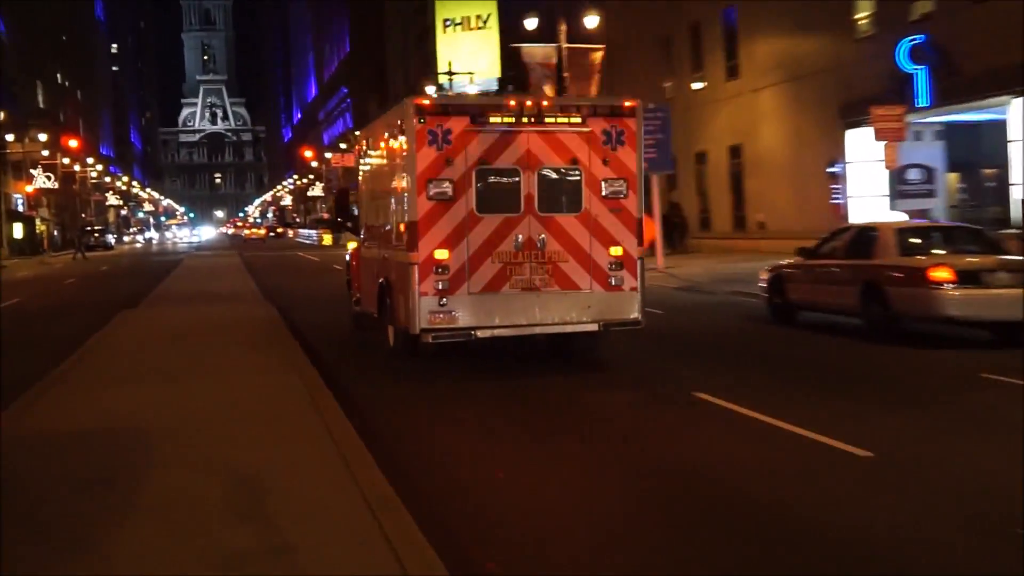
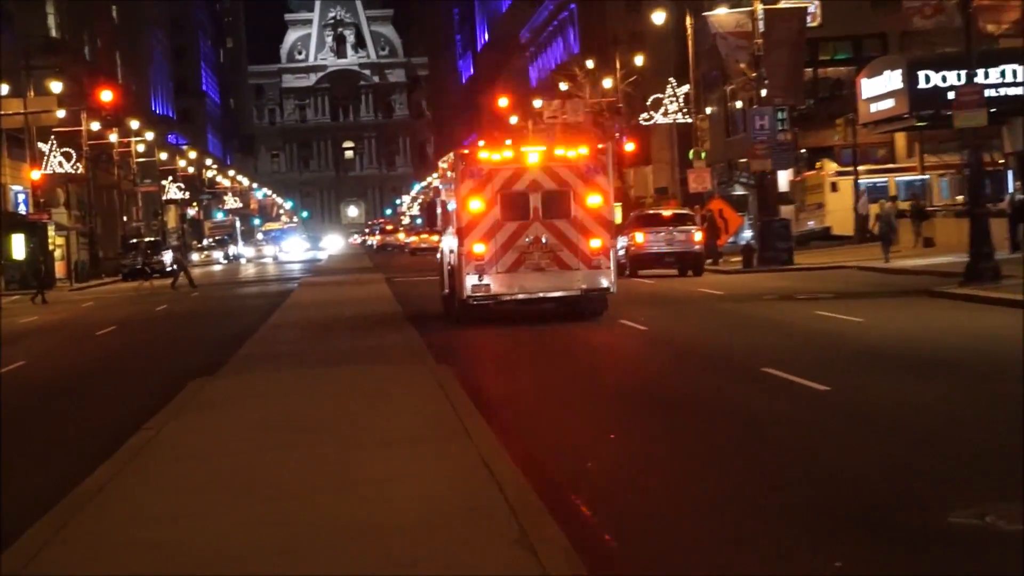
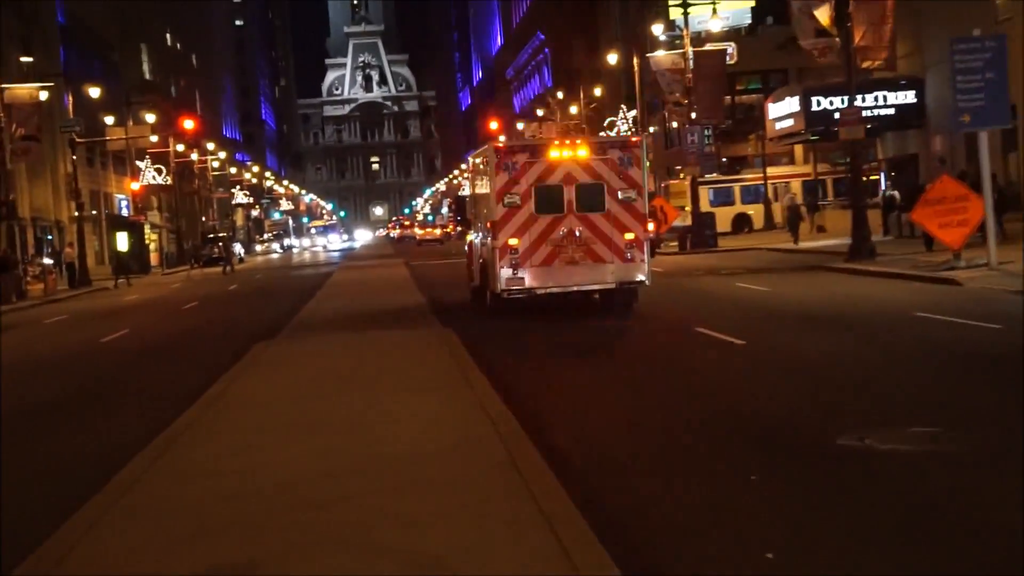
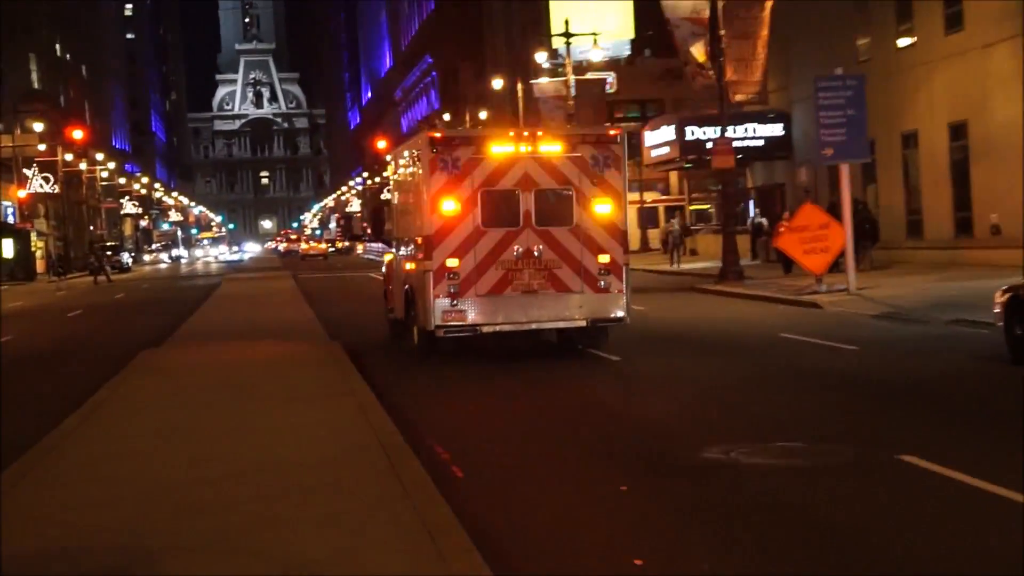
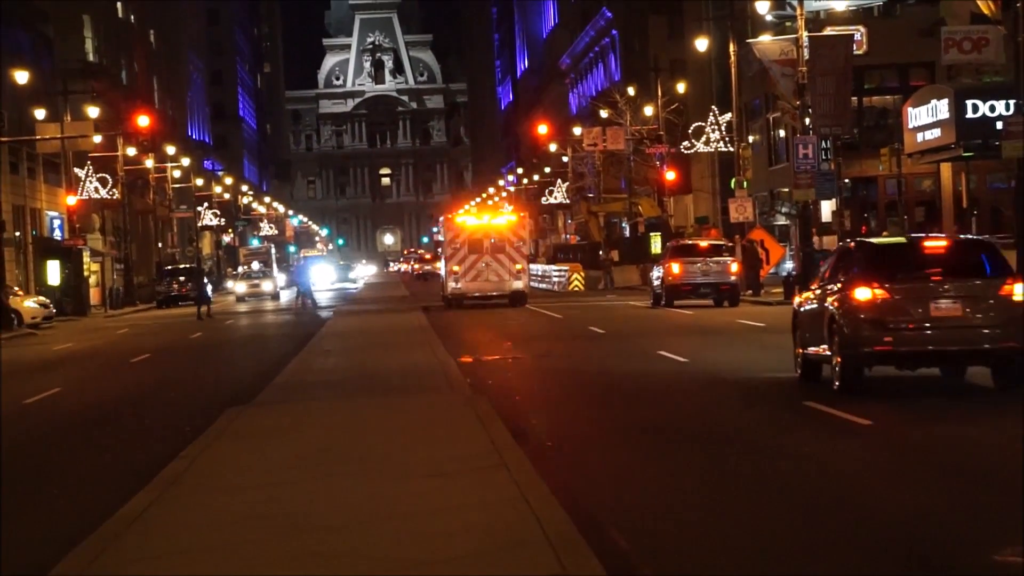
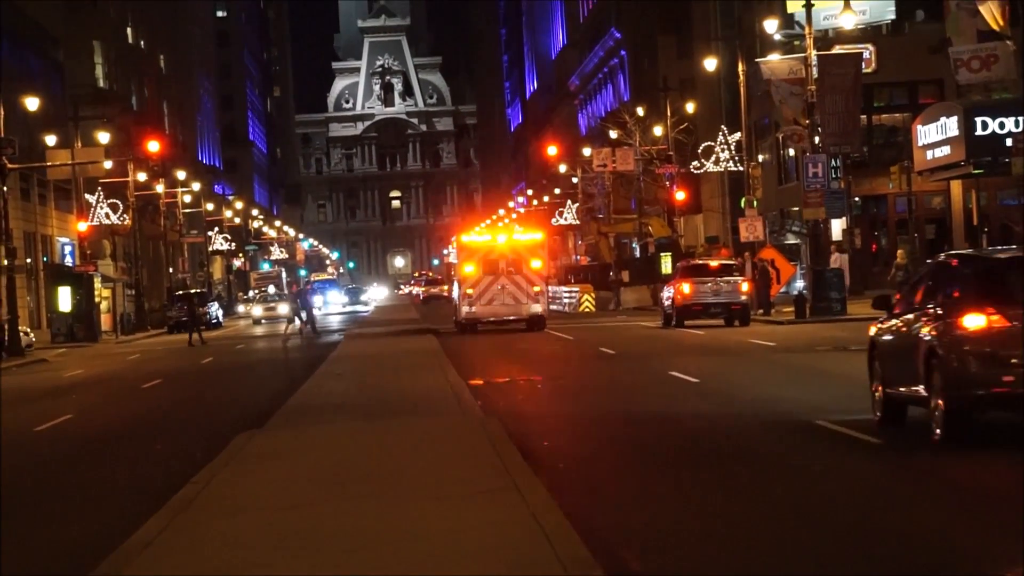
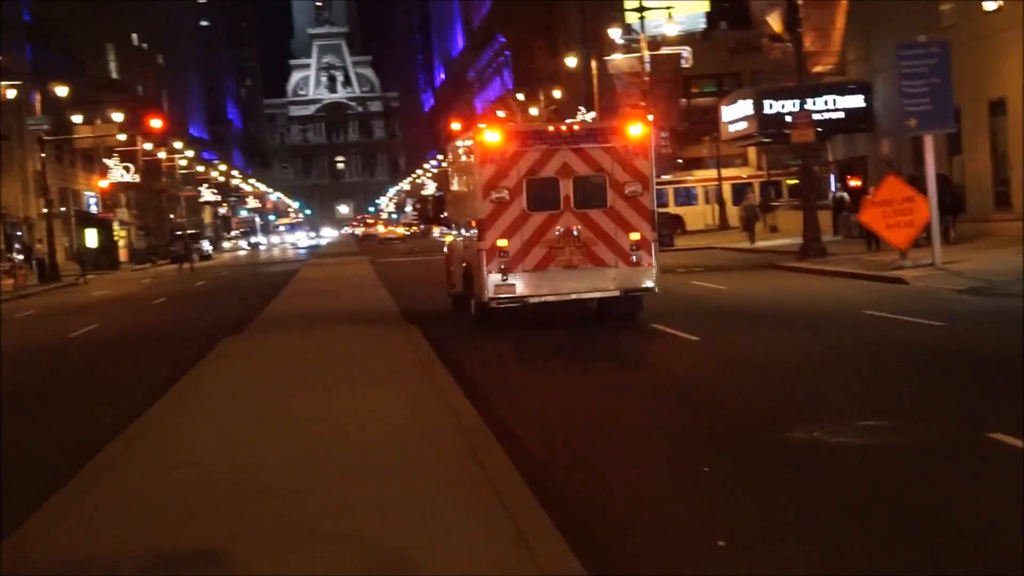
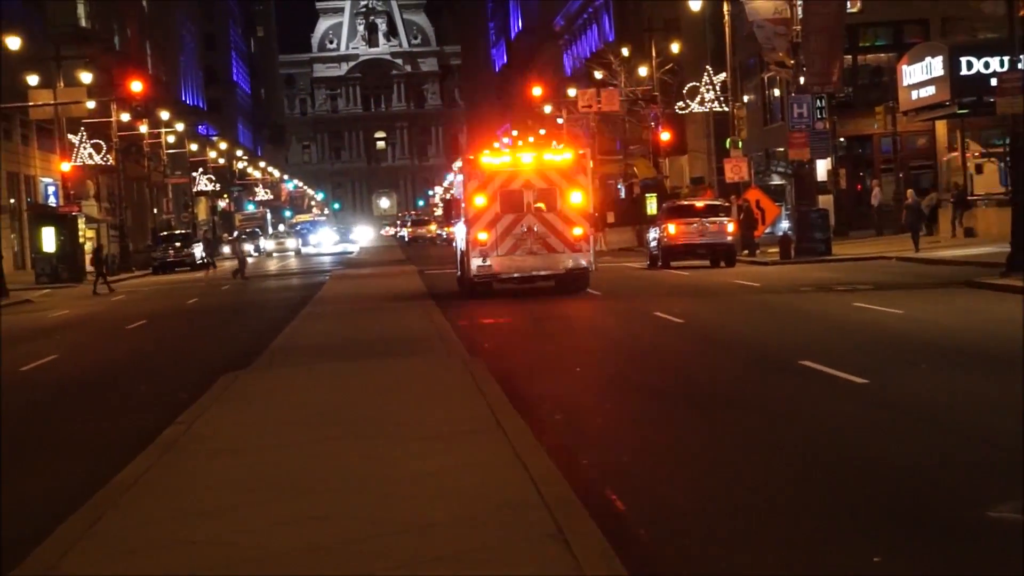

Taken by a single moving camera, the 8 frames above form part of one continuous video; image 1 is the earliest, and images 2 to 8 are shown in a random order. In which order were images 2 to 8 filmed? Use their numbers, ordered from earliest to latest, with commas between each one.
4, 7, 3, 2, 8, 6, 5
